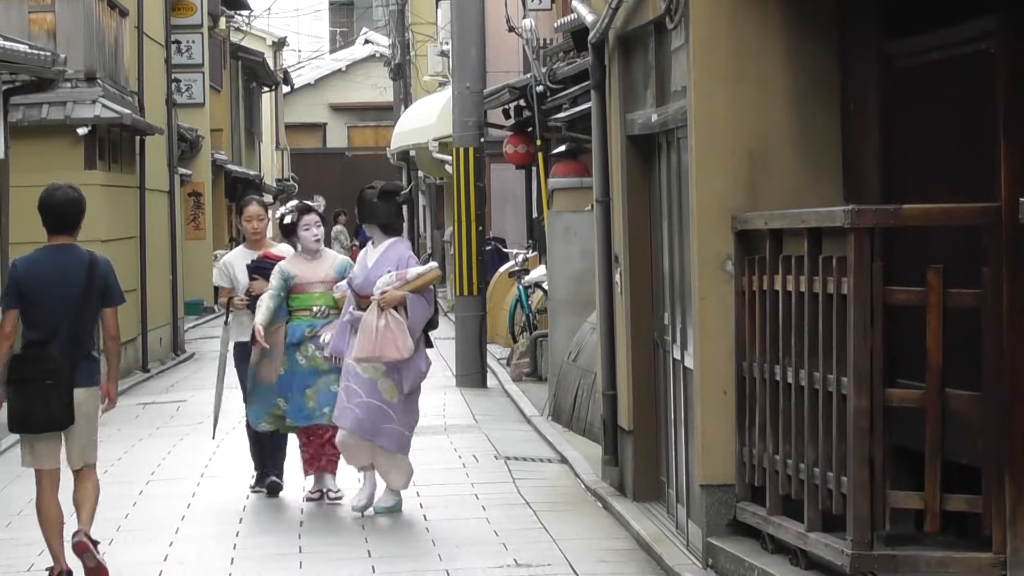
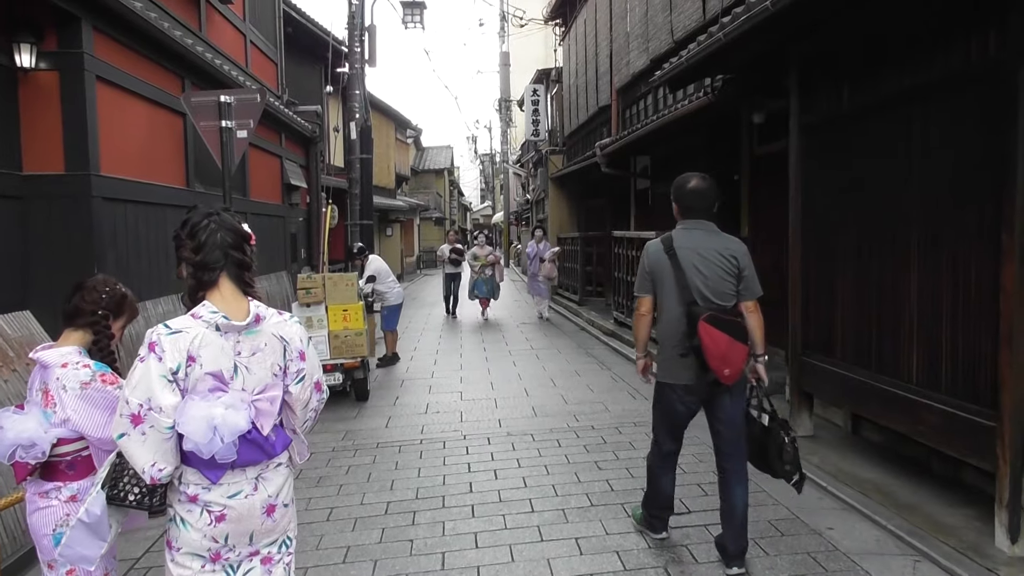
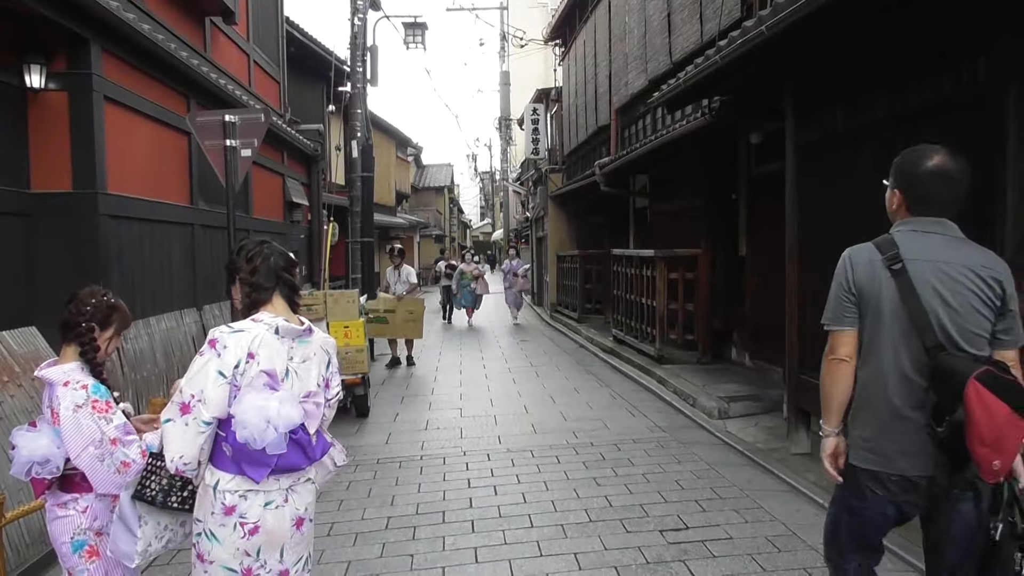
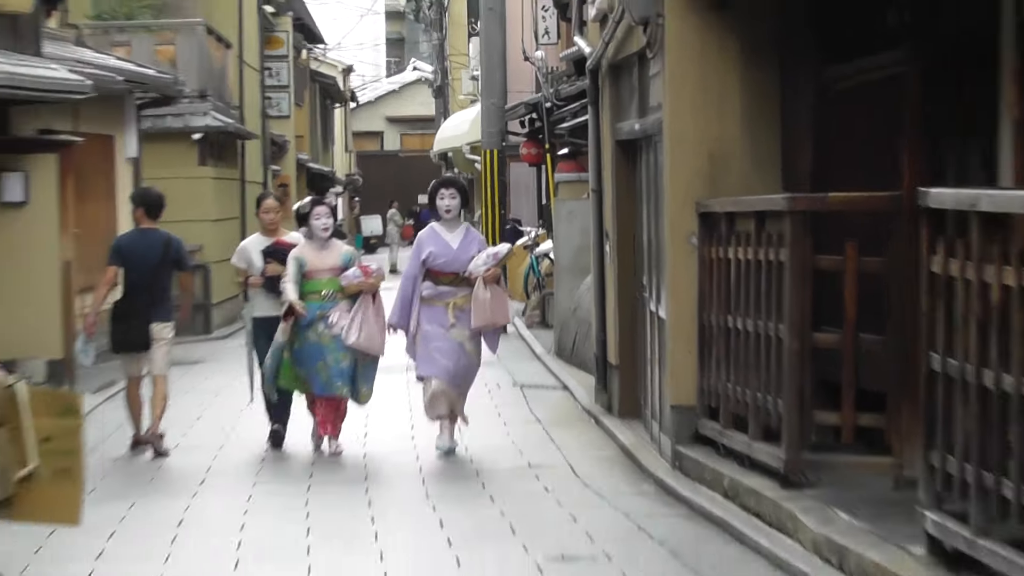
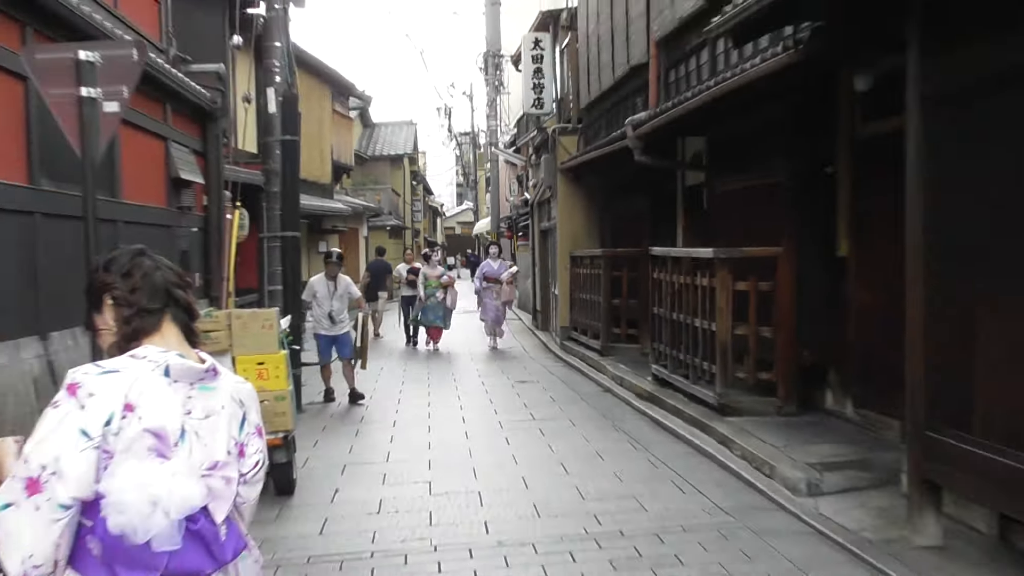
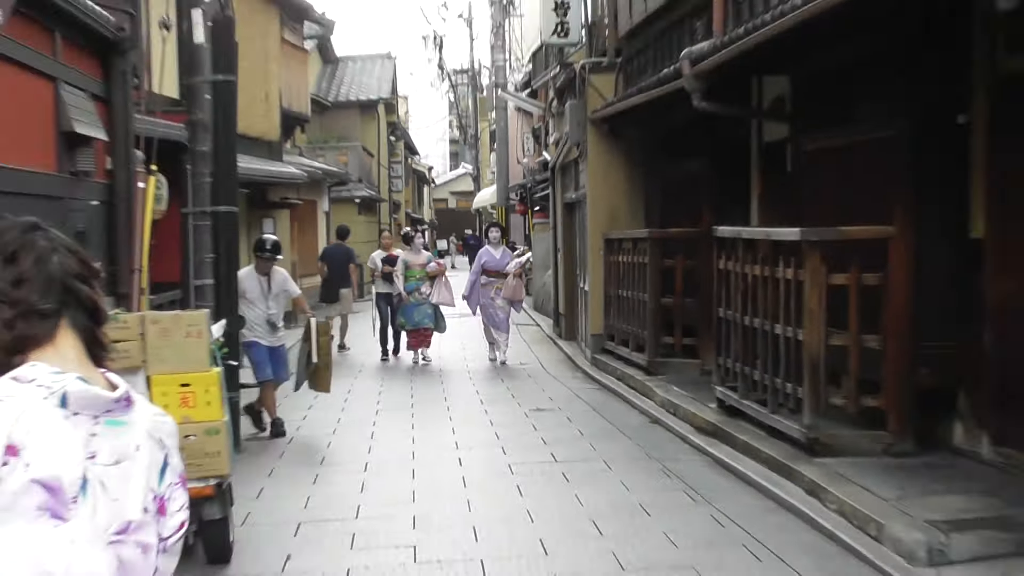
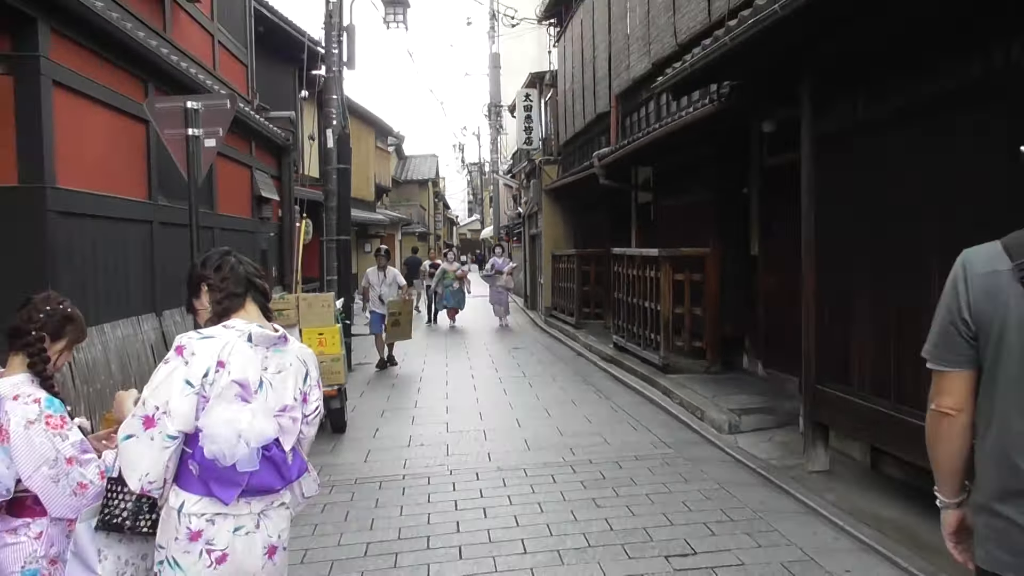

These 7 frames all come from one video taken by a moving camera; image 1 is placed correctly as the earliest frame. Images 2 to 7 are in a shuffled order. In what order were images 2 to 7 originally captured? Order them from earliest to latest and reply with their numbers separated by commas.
4, 6, 5, 7, 3, 2
